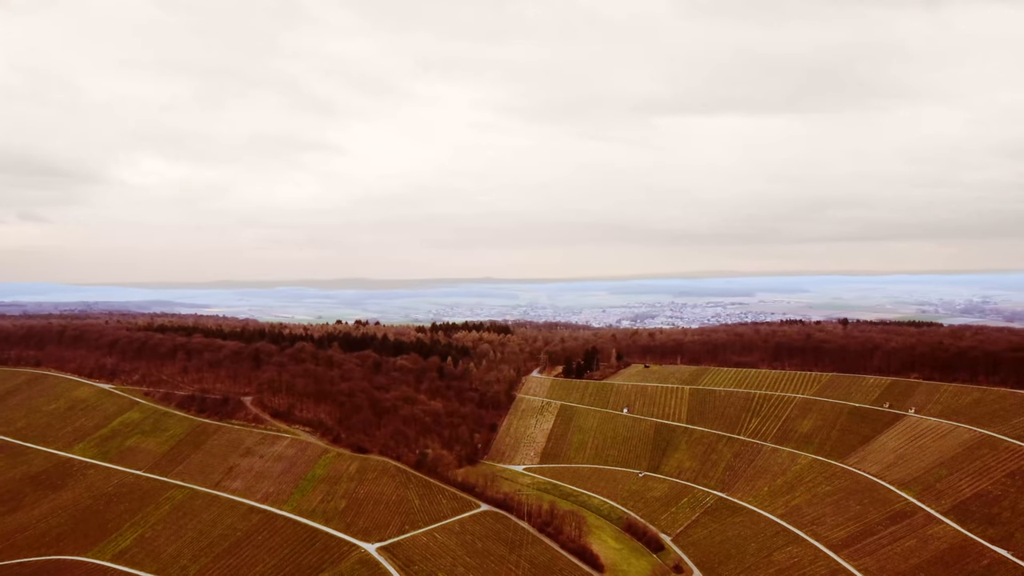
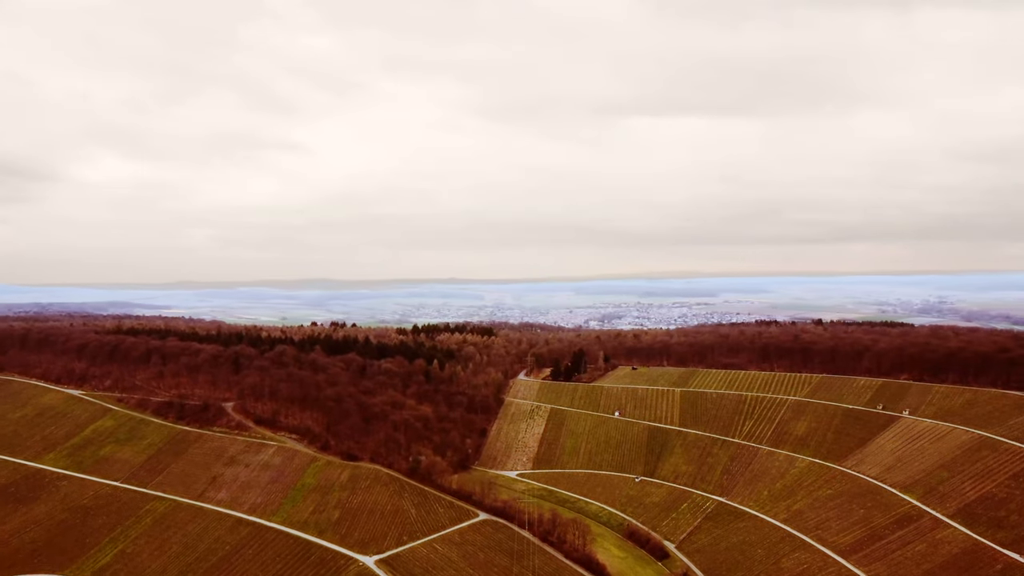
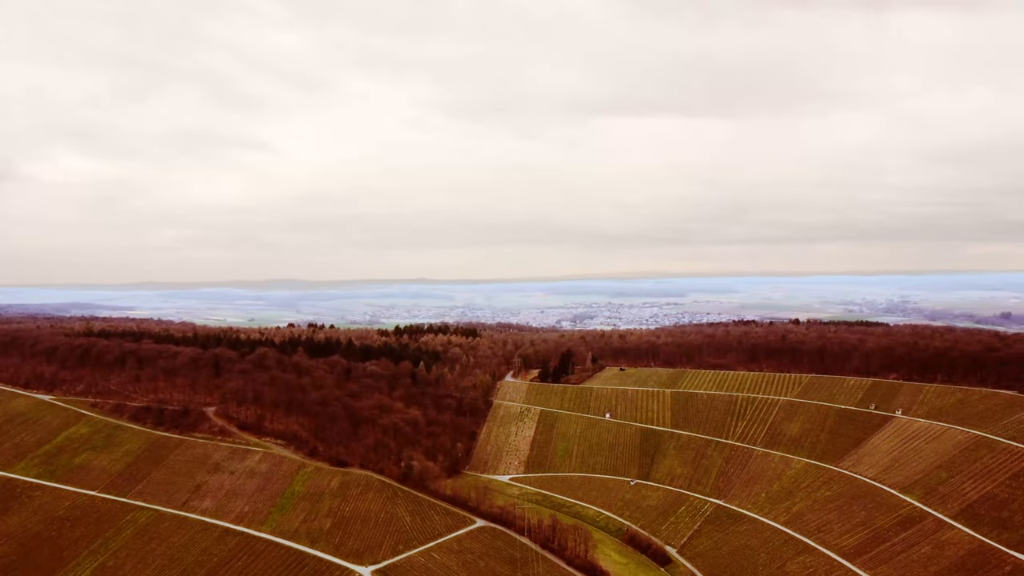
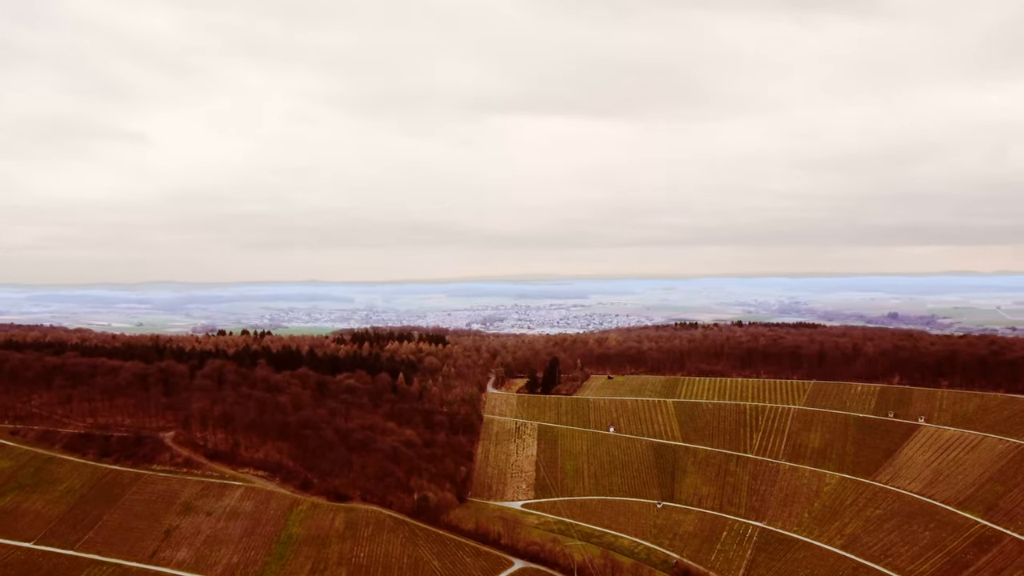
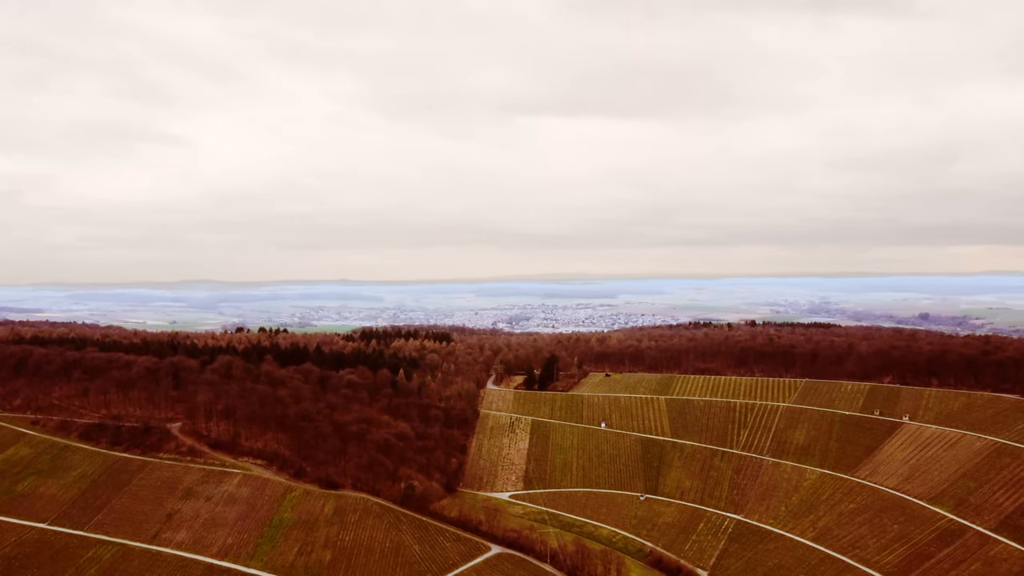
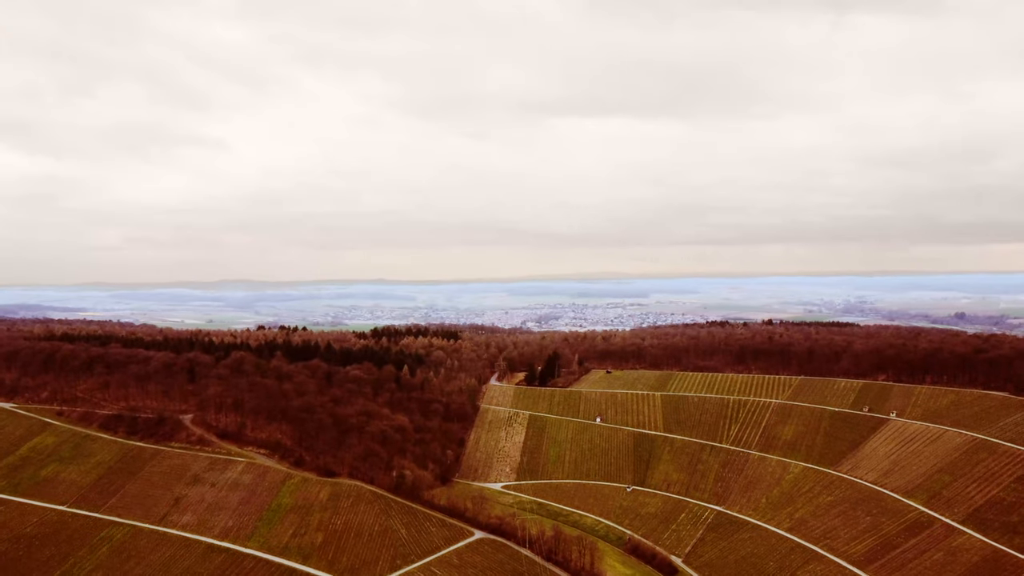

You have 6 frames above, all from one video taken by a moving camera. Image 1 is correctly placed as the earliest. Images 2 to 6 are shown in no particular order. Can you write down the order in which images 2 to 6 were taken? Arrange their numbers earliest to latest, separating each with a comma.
2, 3, 6, 5, 4
